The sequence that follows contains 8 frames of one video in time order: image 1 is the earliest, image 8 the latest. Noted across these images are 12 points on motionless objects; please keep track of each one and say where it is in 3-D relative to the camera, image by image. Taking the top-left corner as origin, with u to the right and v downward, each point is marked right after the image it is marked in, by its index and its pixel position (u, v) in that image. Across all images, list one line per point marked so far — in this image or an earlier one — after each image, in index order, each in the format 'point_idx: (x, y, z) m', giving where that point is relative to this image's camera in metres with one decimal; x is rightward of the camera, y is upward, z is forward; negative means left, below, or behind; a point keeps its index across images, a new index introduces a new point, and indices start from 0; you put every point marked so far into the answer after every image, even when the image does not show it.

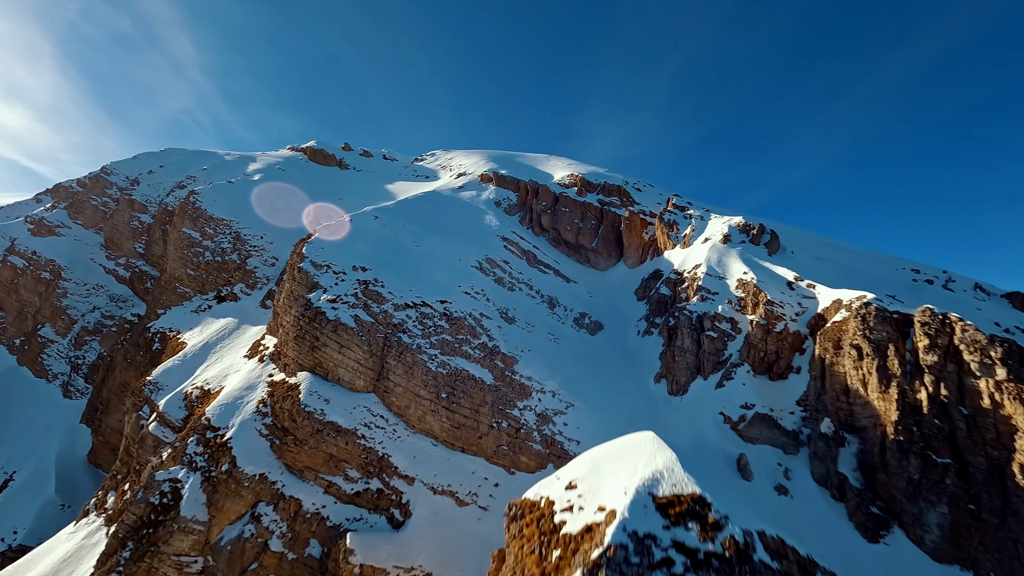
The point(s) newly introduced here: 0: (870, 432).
0: (+15.8, -6.3, +19.1) m
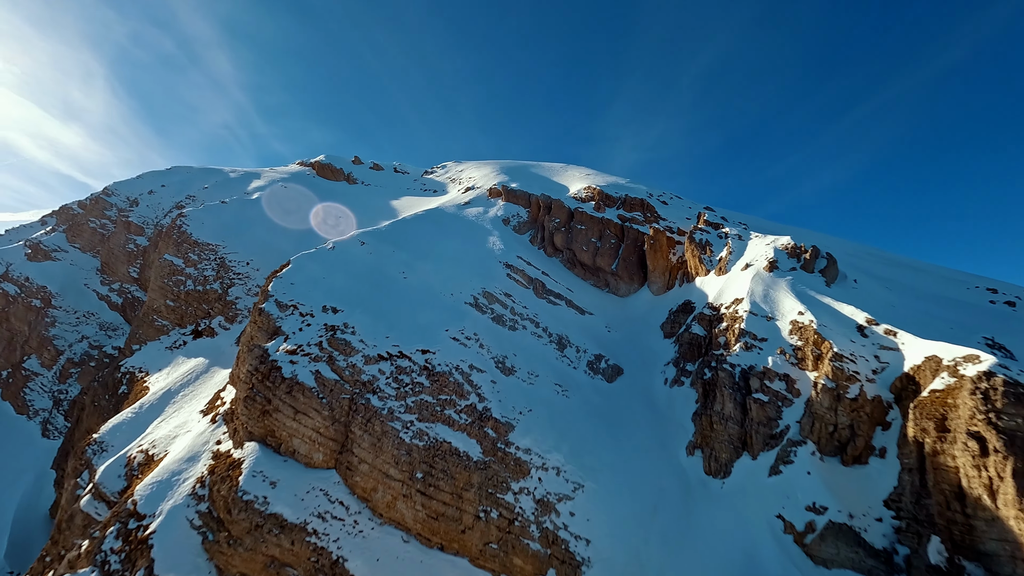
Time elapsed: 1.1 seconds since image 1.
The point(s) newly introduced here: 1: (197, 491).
0: (+15.1, -8.5, +13.3) m
1: (-13.8, -8.8, +18.9) m
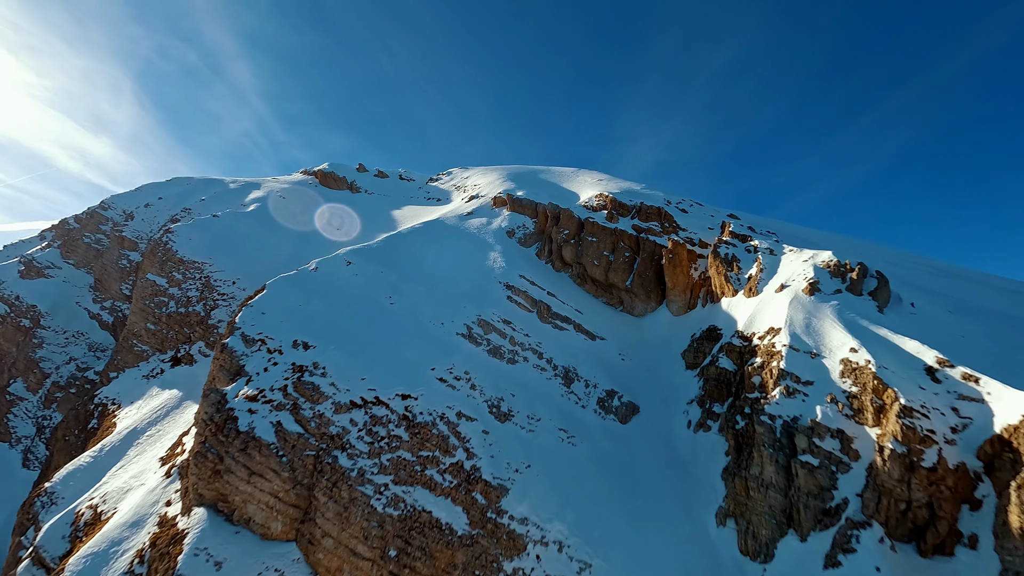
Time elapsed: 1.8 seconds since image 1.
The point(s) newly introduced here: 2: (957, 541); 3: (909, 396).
0: (+14.6, -9.9, +9.4) m
1: (-14.1, -10.4, +16.1) m
2: (+14.2, -8.1, +13.7) m
3: (+15.2, -4.1, +16.5) m
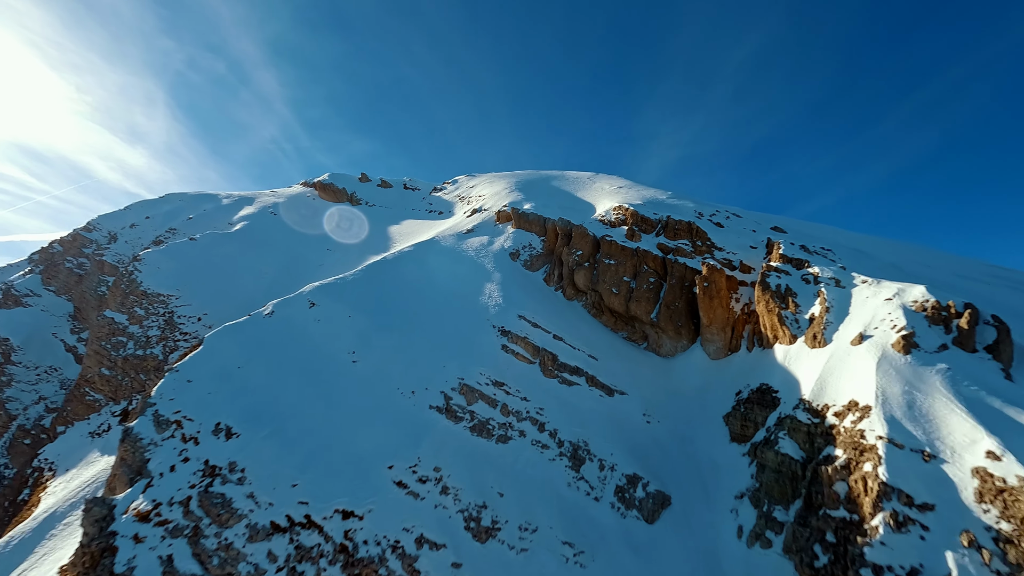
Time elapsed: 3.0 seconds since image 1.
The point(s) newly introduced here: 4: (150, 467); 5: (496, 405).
0: (+13.5, -12.2, +3.3) m
1: (-14.7, -13.0, +11.5) m
2: (+13.3, -10.3, +7.7) m
3: (+14.4, -6.4, +10.4) m
4: (-12.9, -6.4, +15.4) m
5: (-0.7, -5.3, +19.6) m
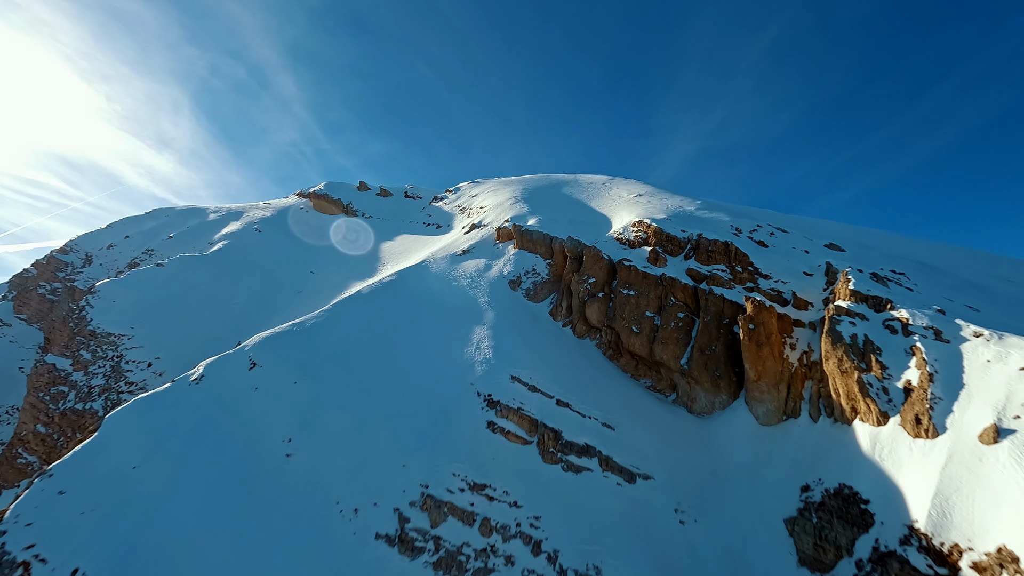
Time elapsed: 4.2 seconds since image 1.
0: (+12.3, -14.5, -2.4) m
1: (-15.5, -15.6, +6.9) m
2: (+12.3, -12.6, +1.9) m
3: (+13.5, -8.7, +4.6) m
4: (-13.6, -8.9, +10.8) m
5: (-1.3, -7.7, +14.4) m
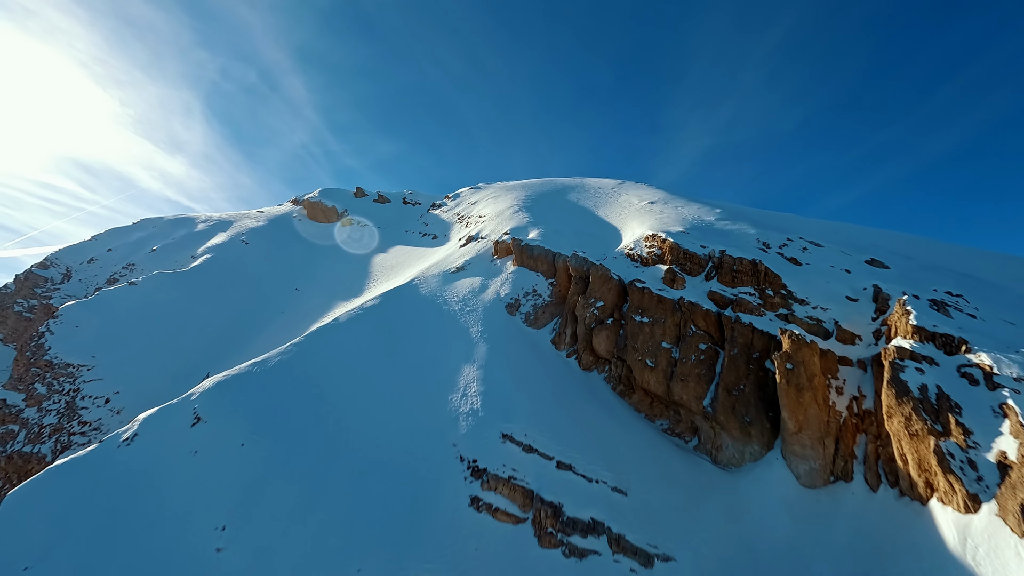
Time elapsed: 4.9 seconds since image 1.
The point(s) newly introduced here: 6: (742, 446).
0: (+11.7, -15.9, -5.8) m
1: (-16.0, -17.2, +4.1) m
2: (+11.7, -14.1, -1.5) m
3: (+12.9, -10.1, +1.1) m
4: (-14.1, -10.5, +7.9) m
5: (-1.7, -9.1, +11.3) m
6: (+10.3, -7.1, +19.3) m
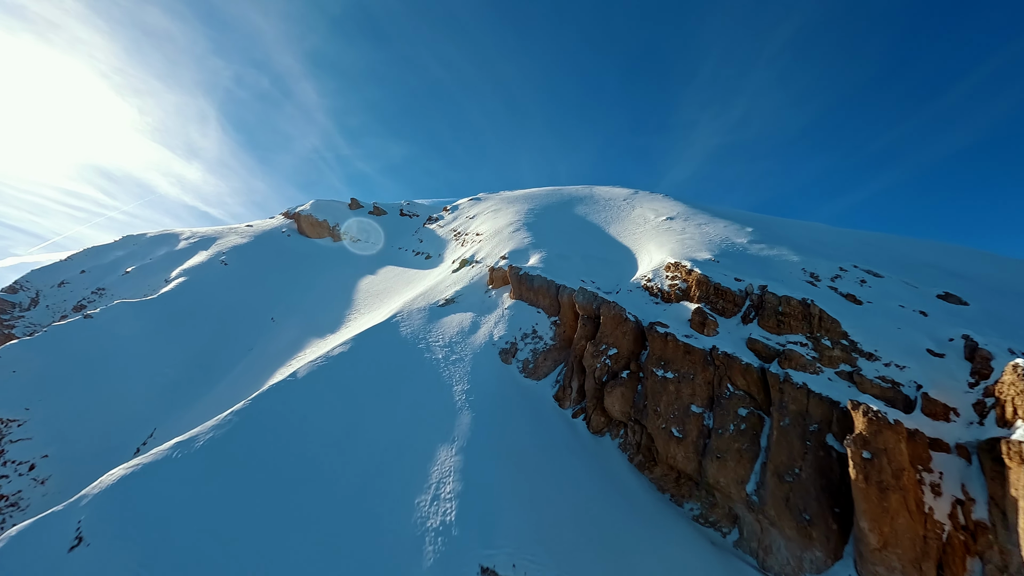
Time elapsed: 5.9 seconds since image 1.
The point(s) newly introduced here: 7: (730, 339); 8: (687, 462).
0: (+10.7, -17.9, -10.4) m
1: (-16.7, -19.4, +0.2) m
2: (+10.8, -16.1, -6.1) m
3: (+12.1, -12.1, -3.5) m
4: (-14.7, -12.7, +4.0) m
5: (-2.2, -11.2, +7.0) m
6: (+9.9, -9.1, +14.8) m
7: (+9.6, -2.3, +19.2) m
8: (+7.0, -6.9, +17.2) m
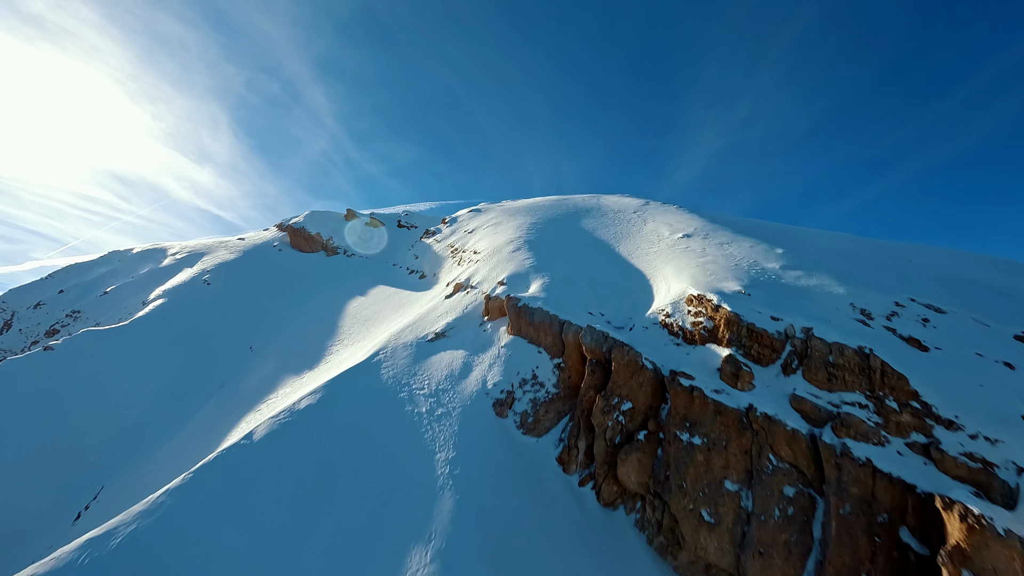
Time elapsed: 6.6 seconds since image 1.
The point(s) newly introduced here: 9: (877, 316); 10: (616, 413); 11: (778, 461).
0: (+10.0, -19.5, -13.8) m
1: (-17.2, -21.1, -2.7) m
2: (+10.2, -17.6, -9.5) m
3: (+11.5, -13.6, -6.9) m
4: (-15.1, -14.4, +1.0) m
5: (-2.6, -12.9, +3.9) m
6: (+9.6, -10.8, +11.4) m
7: (+9.4, -4.0, +15.8) m
8: (+6.7, -8.6, +13.9) m
9: (+15.3, -1.1, +18.3) m
10: (+4.2, -4.9, +17.1) m
11: (+9.0, -5.9, +14.5) m
